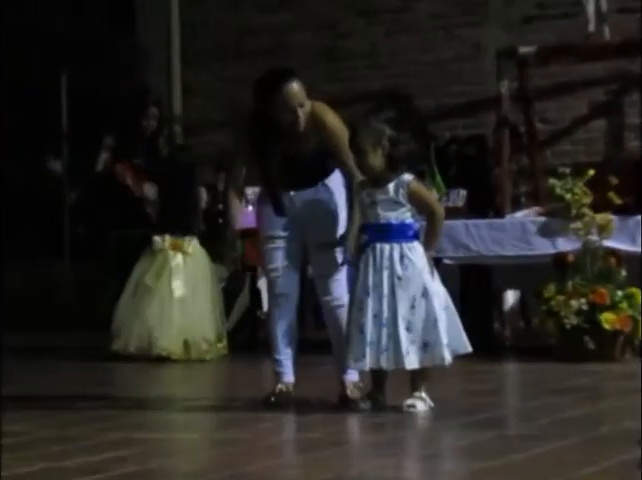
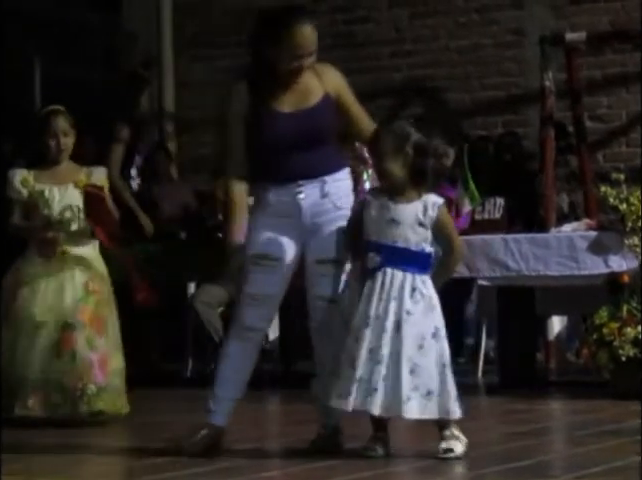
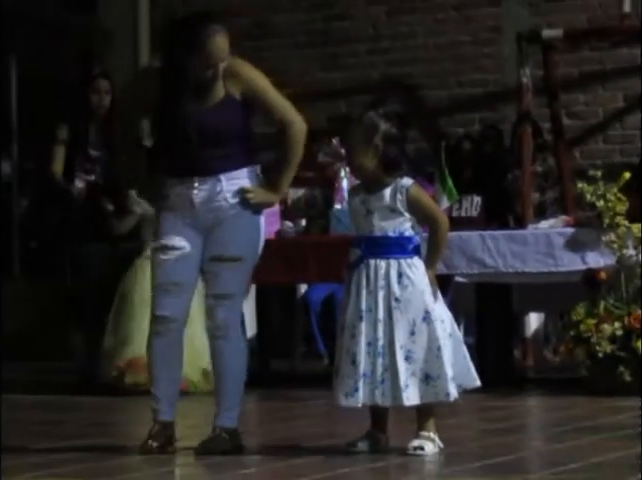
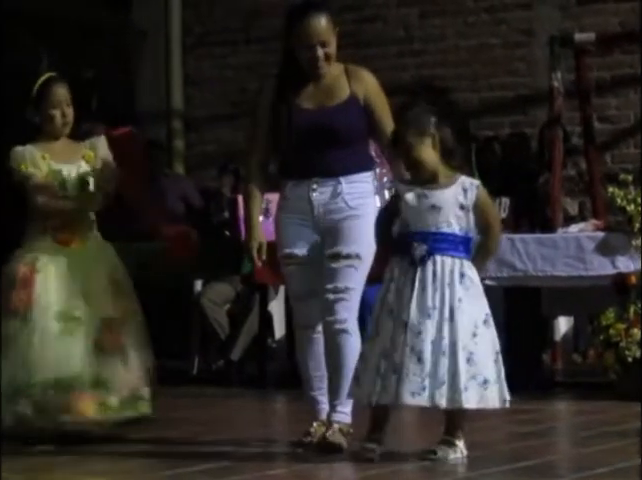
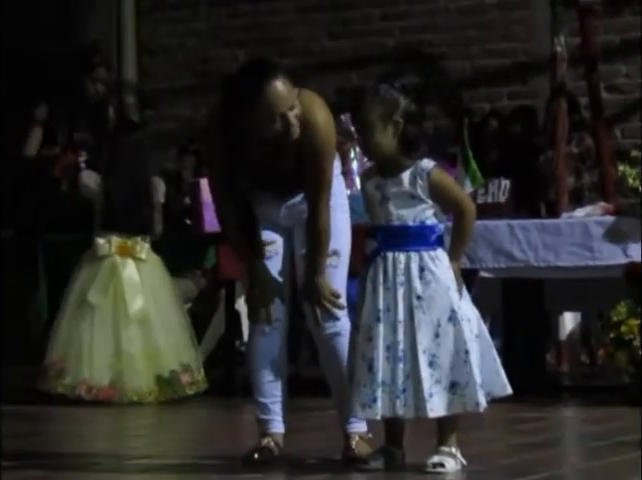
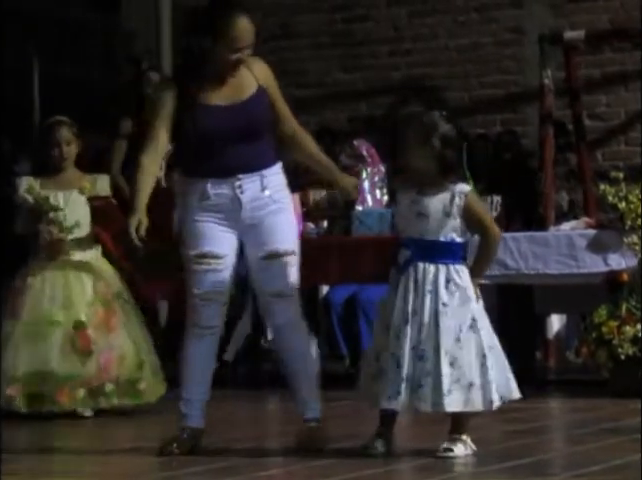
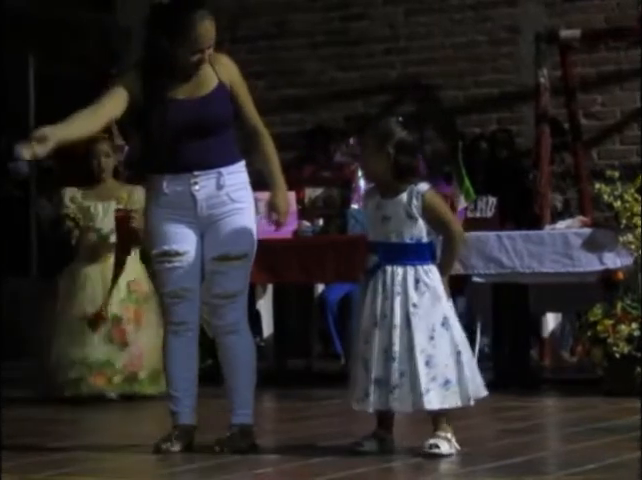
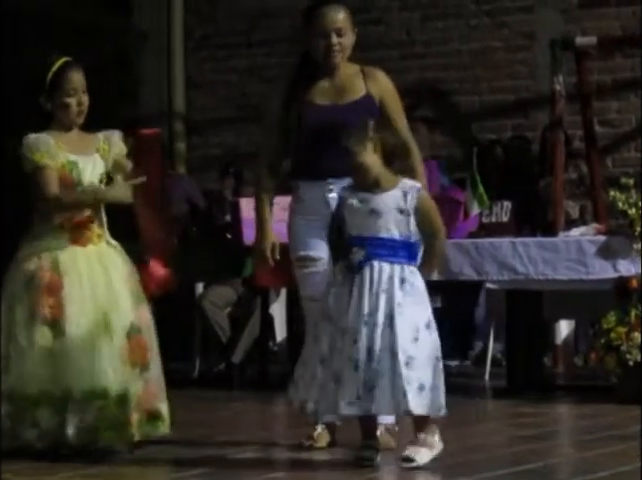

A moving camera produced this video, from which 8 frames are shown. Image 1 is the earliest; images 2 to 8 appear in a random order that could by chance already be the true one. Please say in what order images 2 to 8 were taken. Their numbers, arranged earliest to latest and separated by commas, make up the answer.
5, 3, 7, 6, 2, 4, 8
